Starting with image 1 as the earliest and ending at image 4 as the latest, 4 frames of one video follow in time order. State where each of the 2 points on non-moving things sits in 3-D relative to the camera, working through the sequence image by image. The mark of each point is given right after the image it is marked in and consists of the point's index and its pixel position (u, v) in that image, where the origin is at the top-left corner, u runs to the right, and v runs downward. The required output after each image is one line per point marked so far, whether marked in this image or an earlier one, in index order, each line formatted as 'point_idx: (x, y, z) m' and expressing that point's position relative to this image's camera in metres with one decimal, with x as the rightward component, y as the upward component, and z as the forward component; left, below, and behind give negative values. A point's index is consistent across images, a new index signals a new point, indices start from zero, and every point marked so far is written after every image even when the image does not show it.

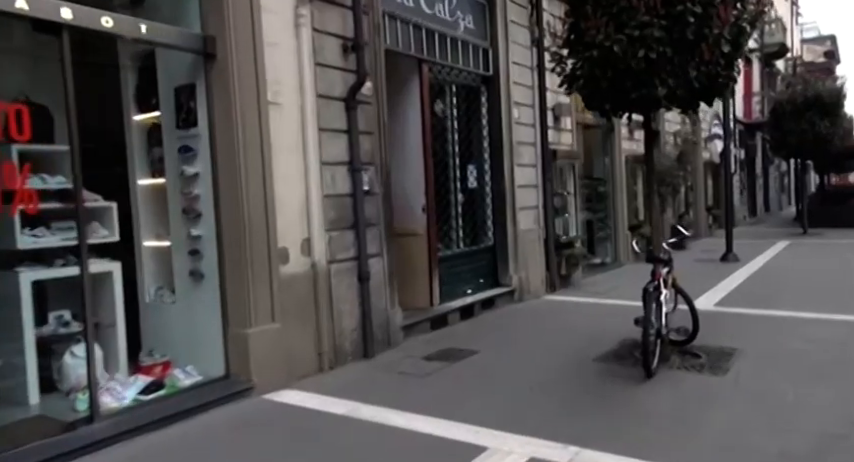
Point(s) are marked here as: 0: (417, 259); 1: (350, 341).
0: (-0.1, -0.3, +8.7) m
1: (-0.7, -1.0, +6.6) m
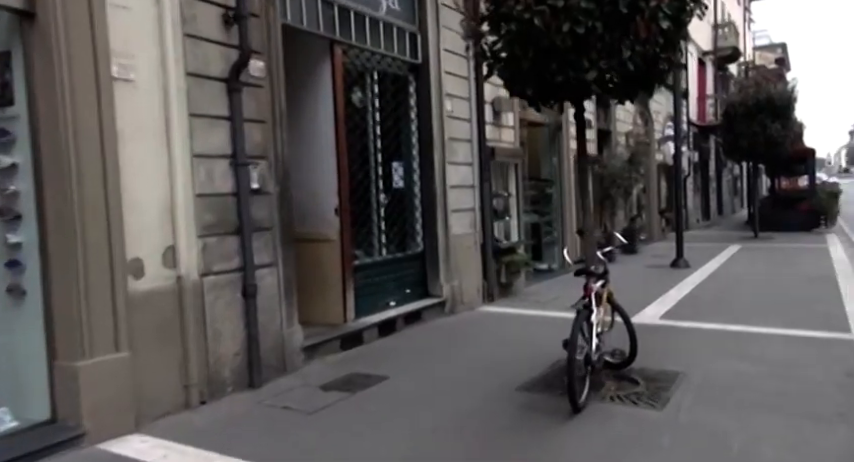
0: (-1.0, -0.4, +7.6) m
1: (-1.5, -1.0, +5.5) m
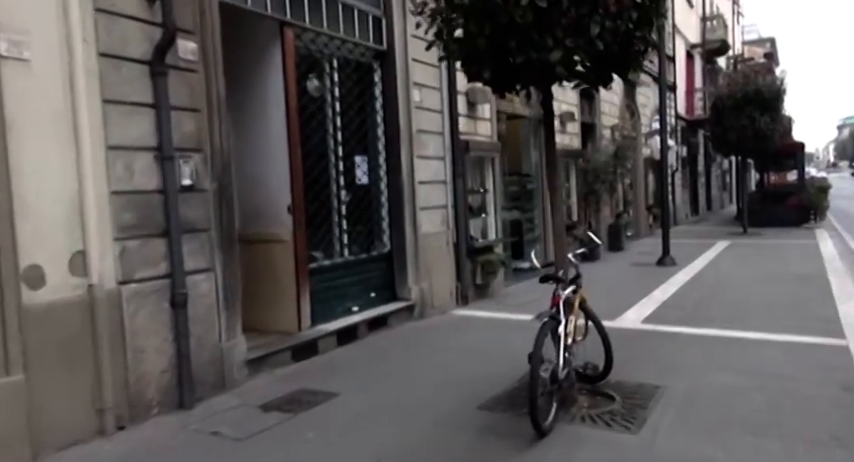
0: (-1.4, -0.4, +7.0) m
1: (-1.8, -1.0, +4.9) m
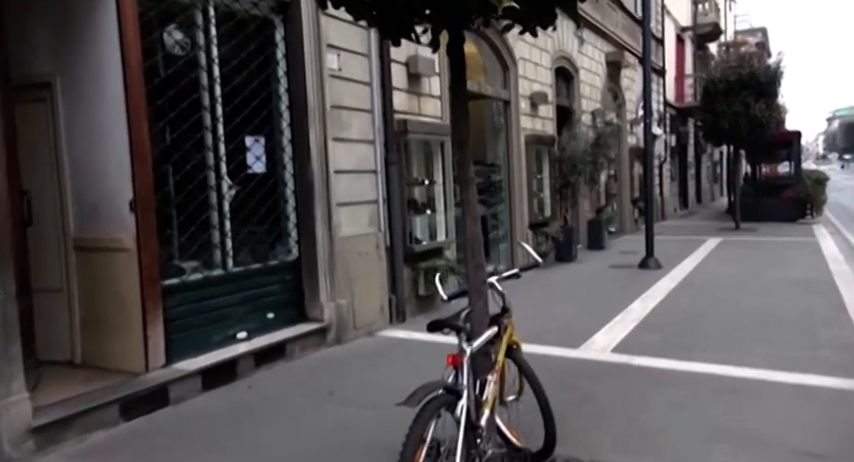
0: (-2.1, -0.4, +5.2) m
1: (-2.5, -1.1, +3.1) m
